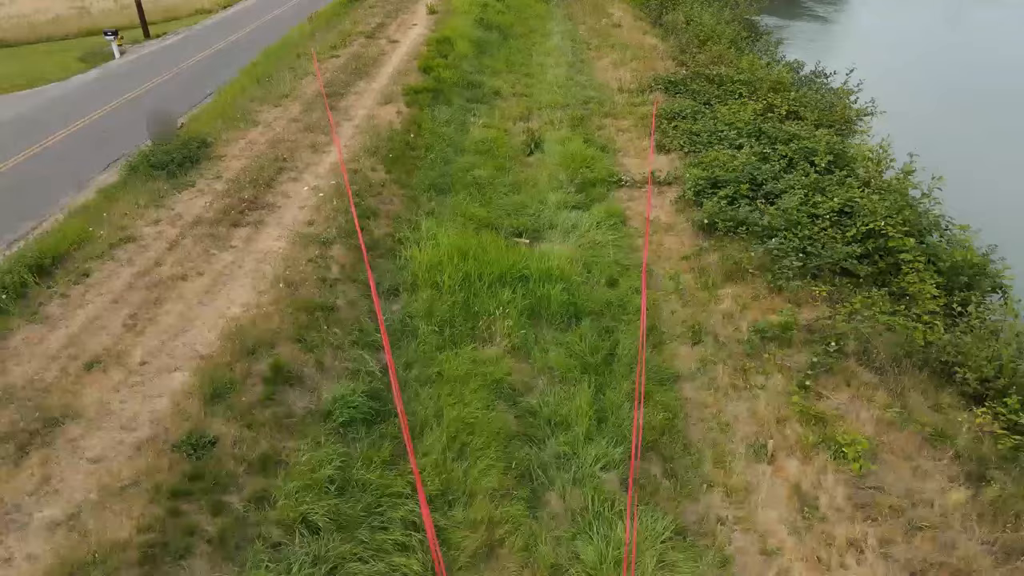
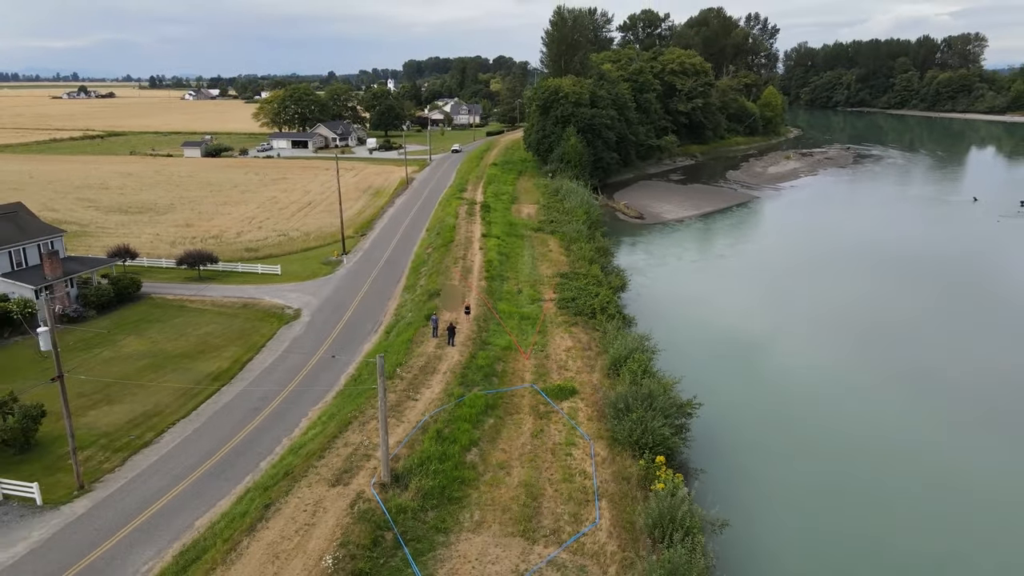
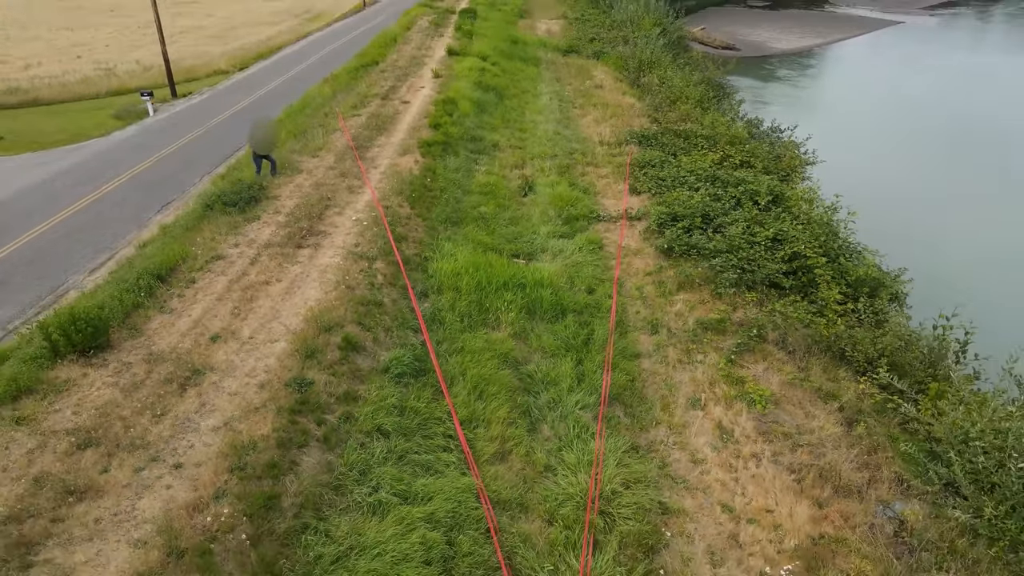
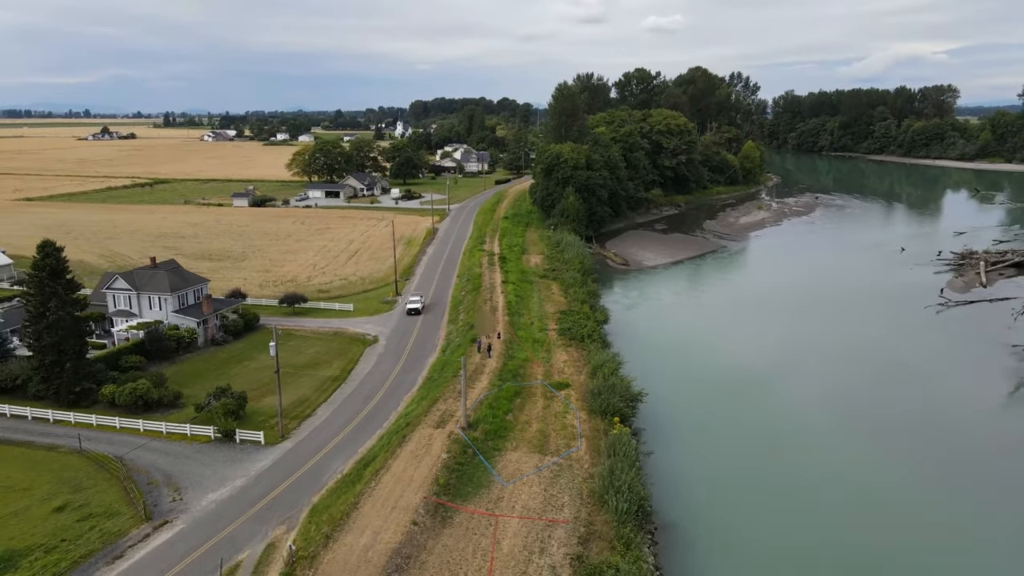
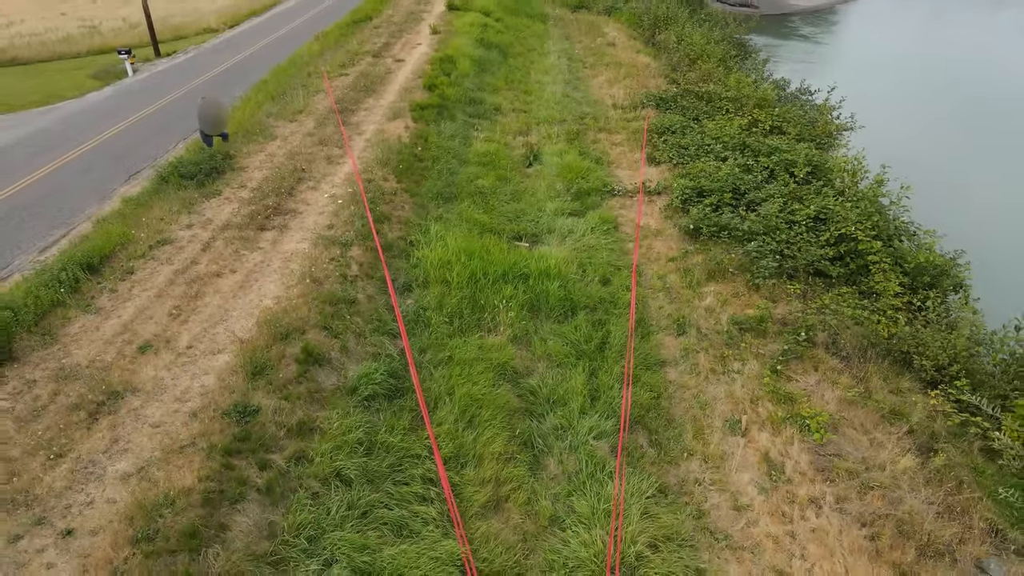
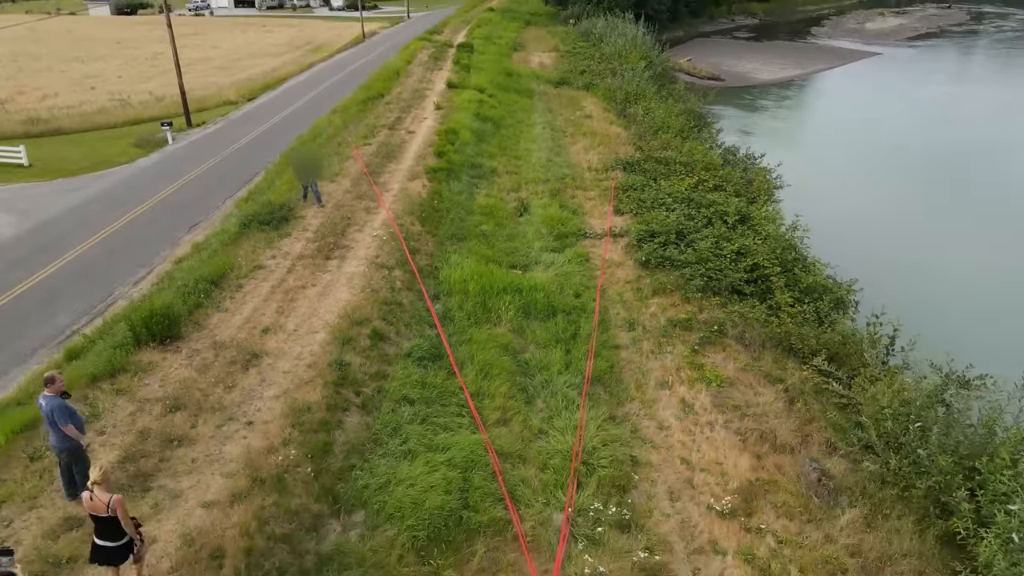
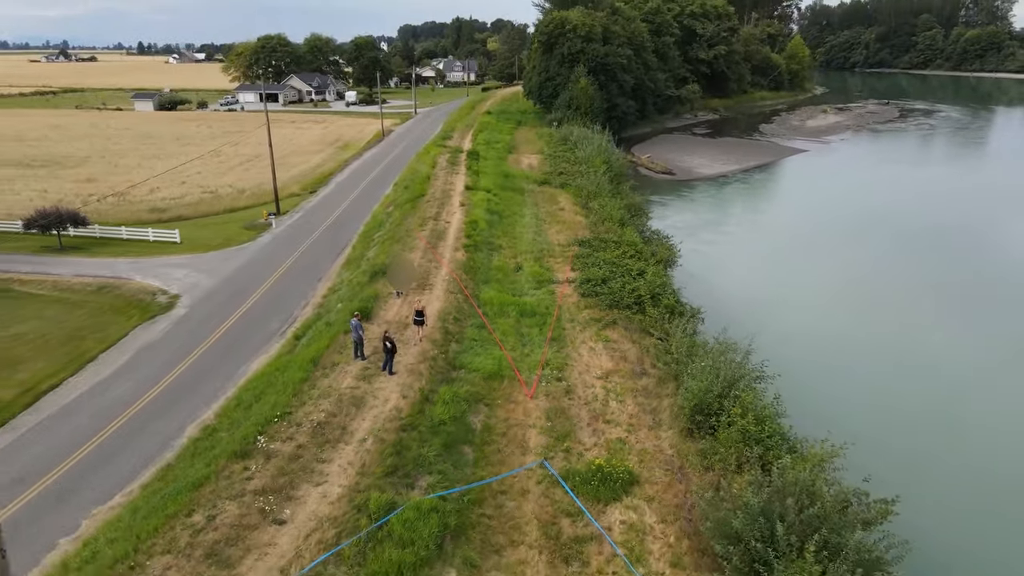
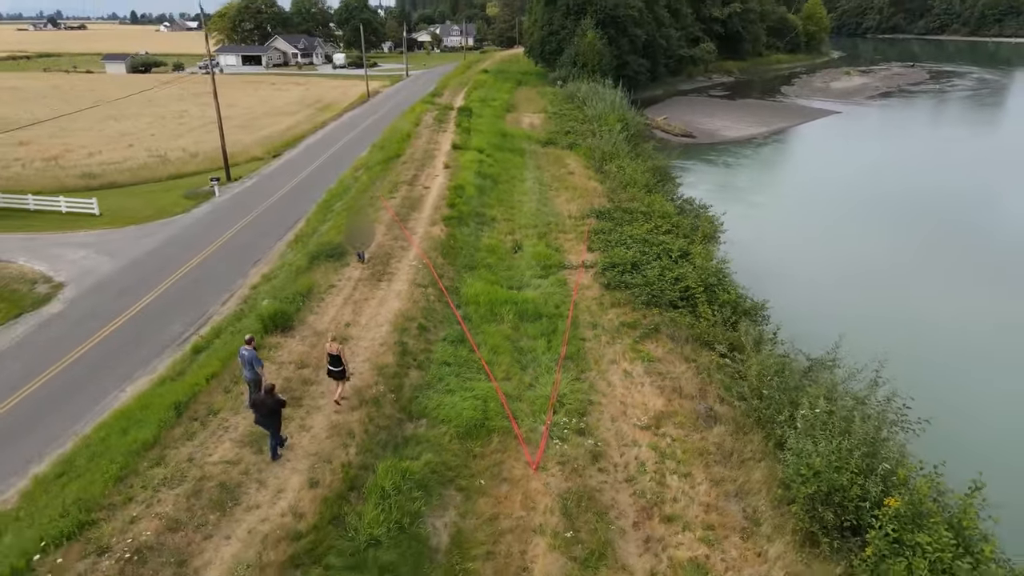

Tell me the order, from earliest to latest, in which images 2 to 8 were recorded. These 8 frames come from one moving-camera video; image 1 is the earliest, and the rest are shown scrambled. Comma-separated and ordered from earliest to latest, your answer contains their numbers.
5, 3, 6, 8, 7, 2, 4
